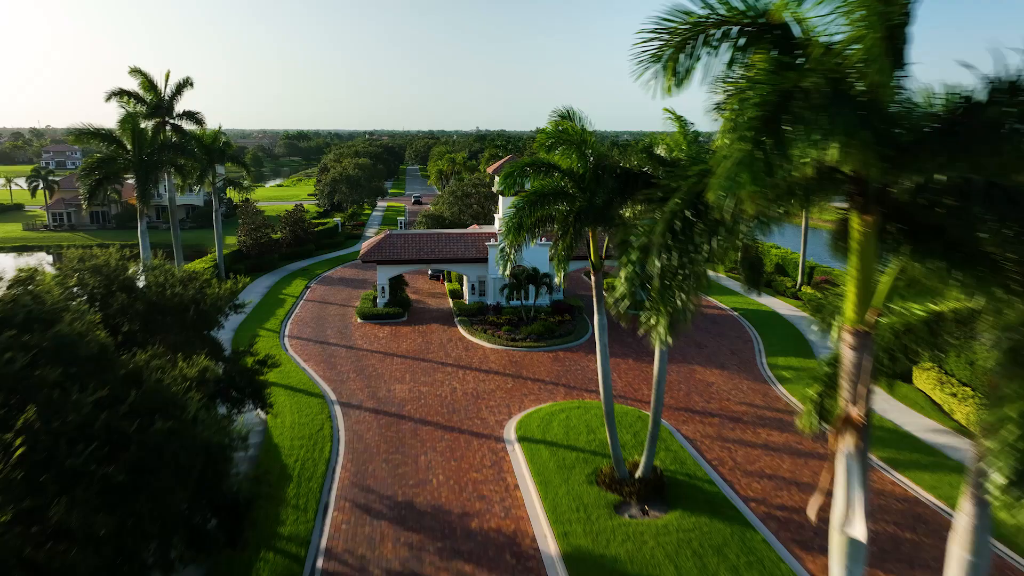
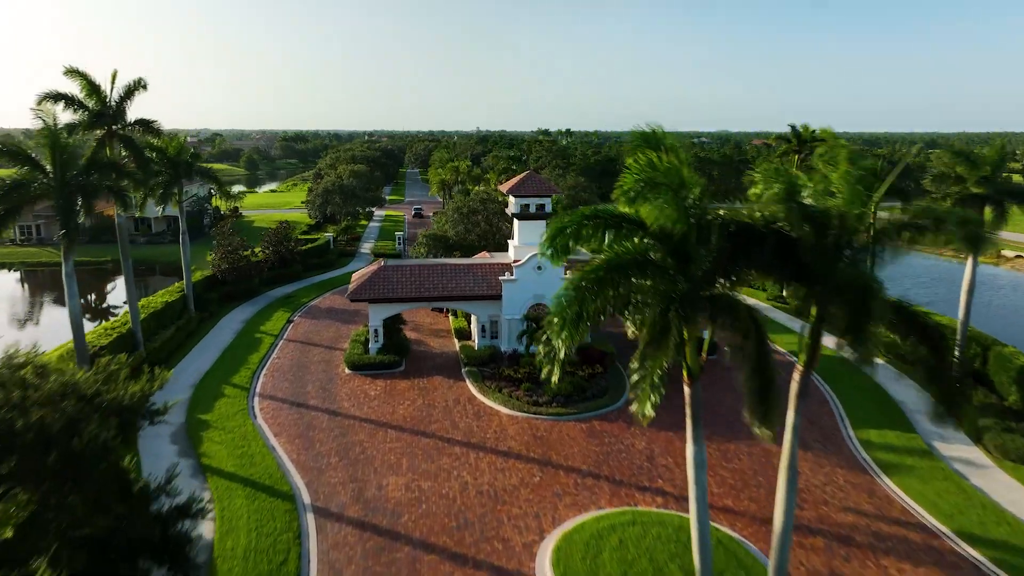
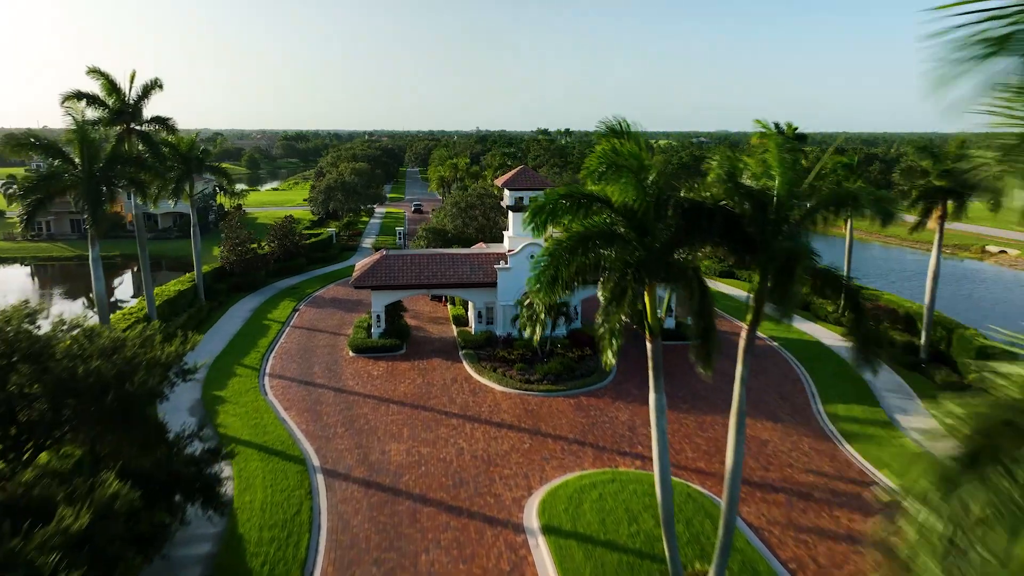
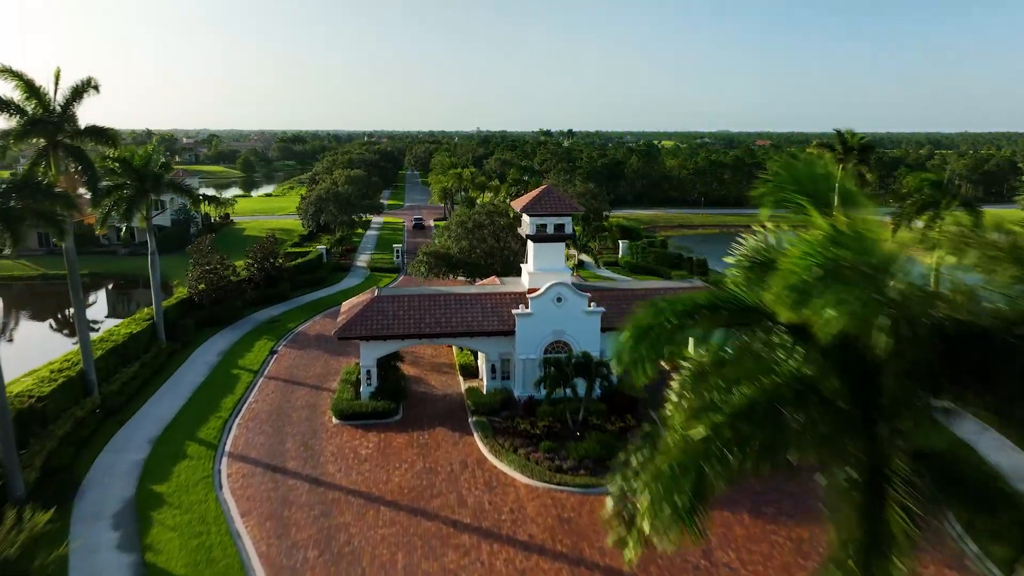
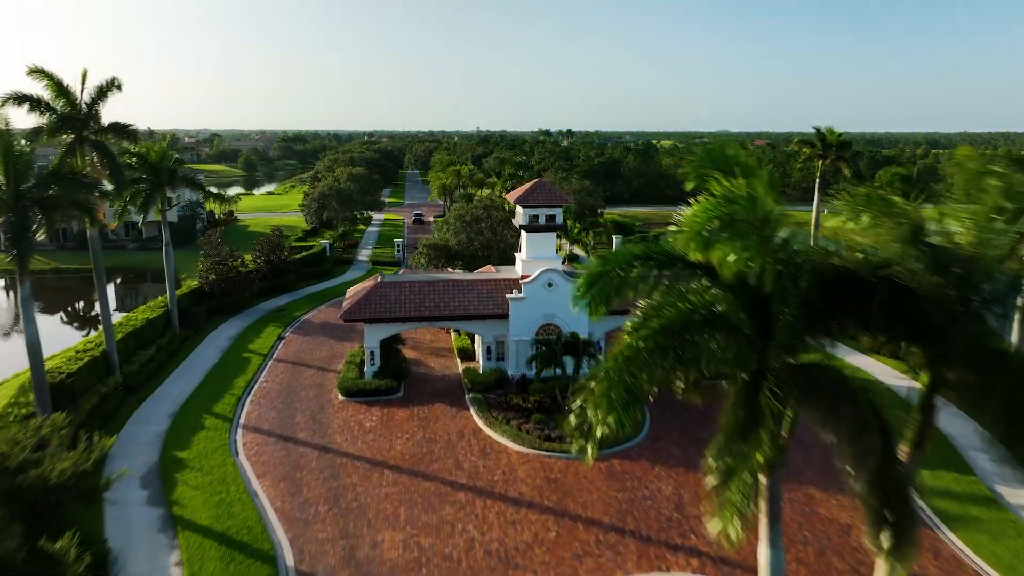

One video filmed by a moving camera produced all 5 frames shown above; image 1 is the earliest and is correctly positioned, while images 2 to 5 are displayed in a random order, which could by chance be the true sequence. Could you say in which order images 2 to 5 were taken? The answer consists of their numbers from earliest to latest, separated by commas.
3, 2, 5, 4
